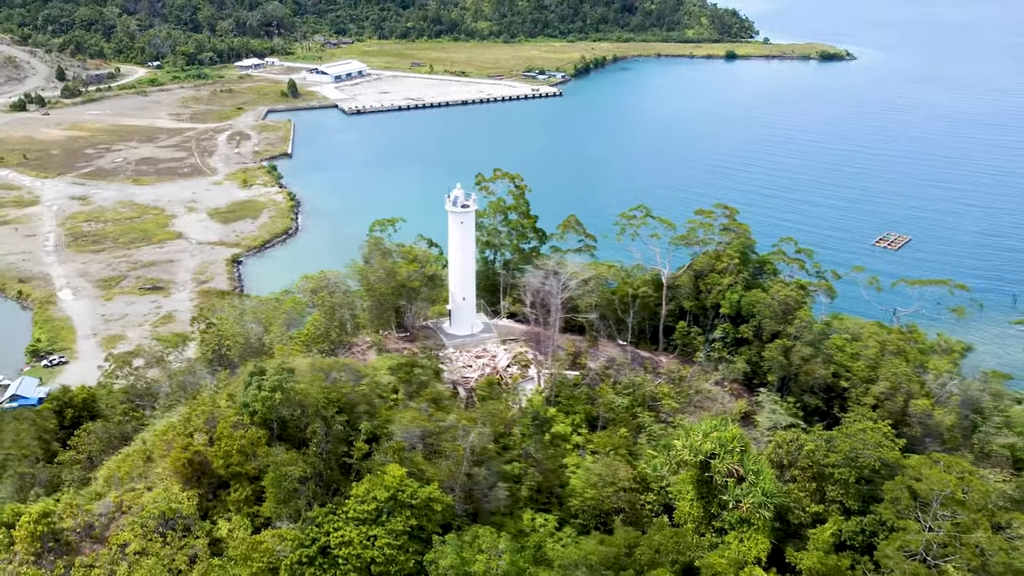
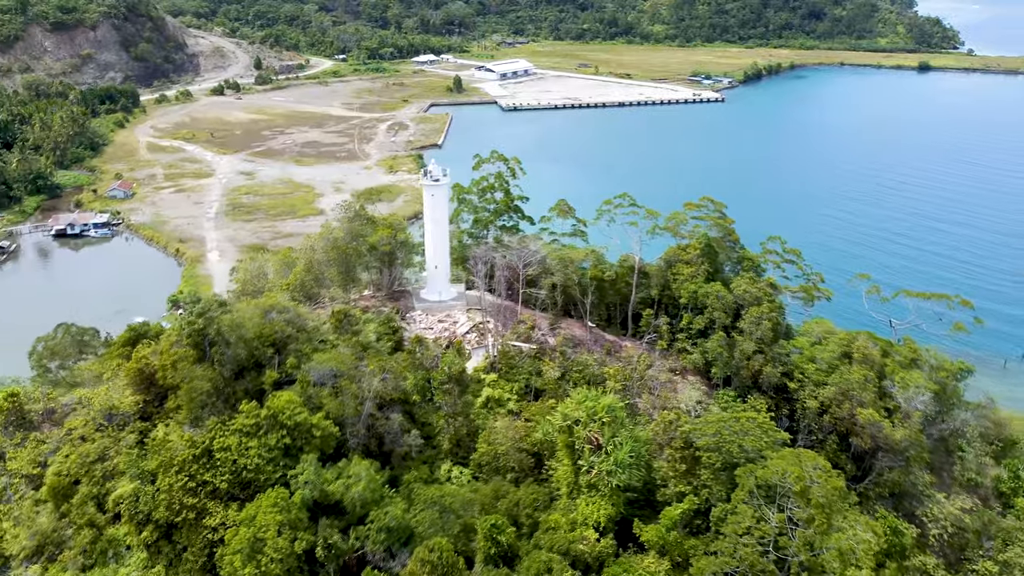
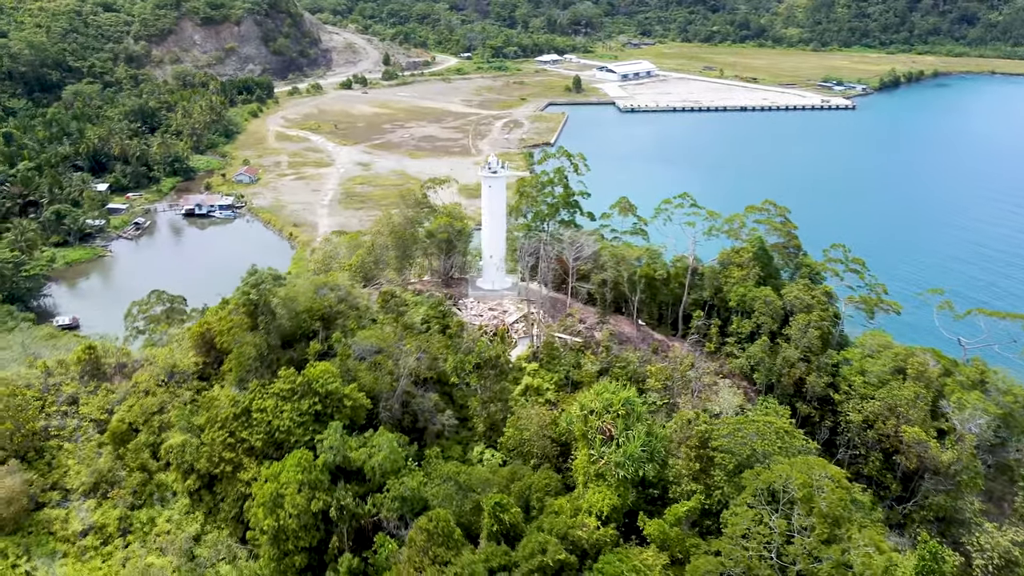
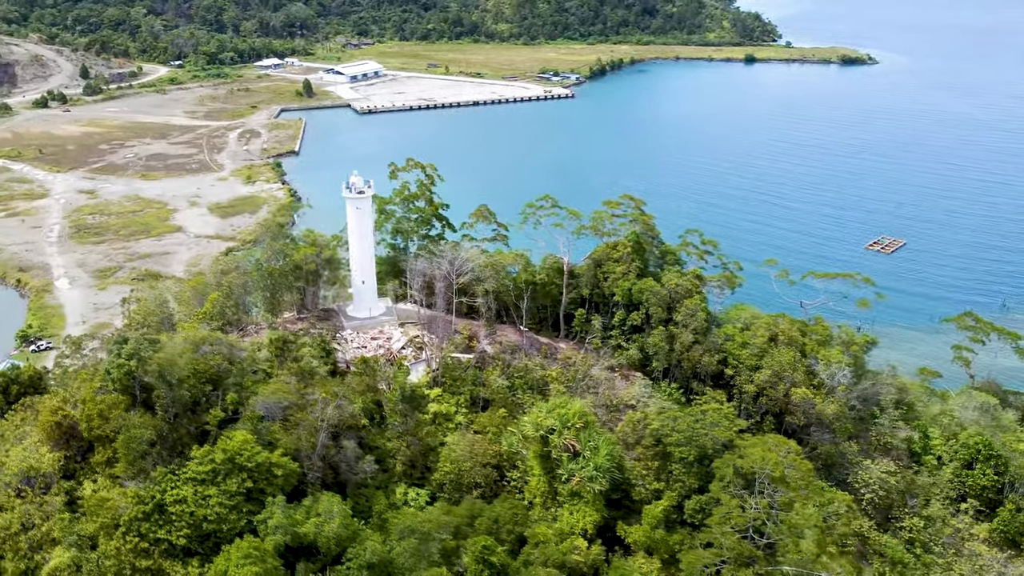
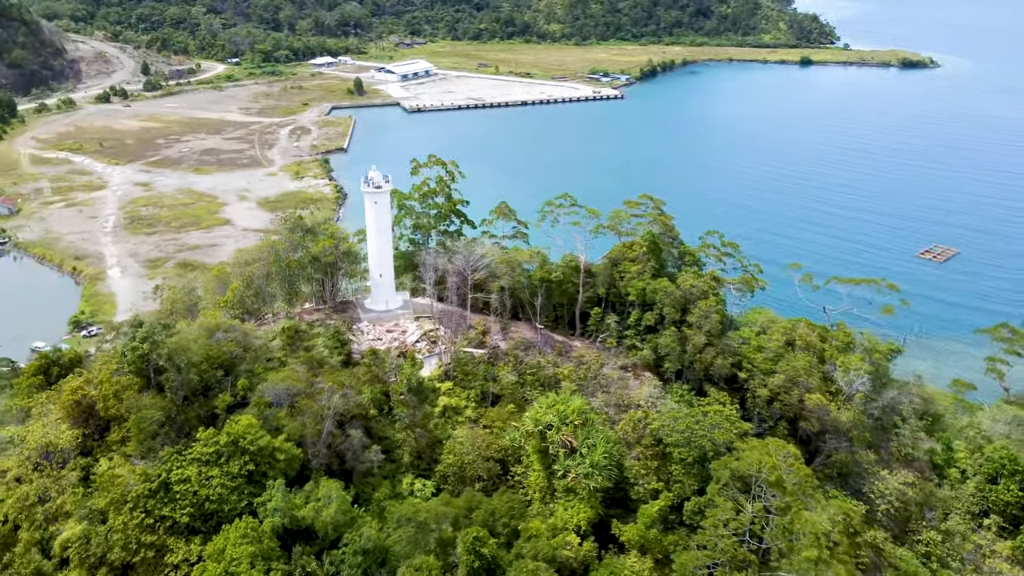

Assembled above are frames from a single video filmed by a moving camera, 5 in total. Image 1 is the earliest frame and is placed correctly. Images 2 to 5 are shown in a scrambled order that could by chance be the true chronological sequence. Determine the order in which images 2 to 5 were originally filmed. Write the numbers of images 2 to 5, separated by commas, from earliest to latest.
4, 5, 2, 3
